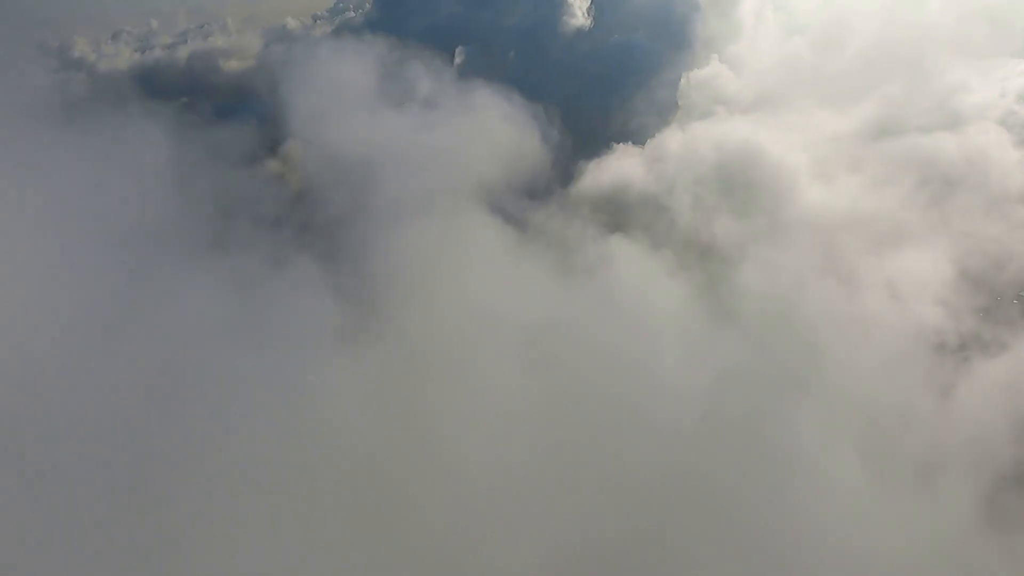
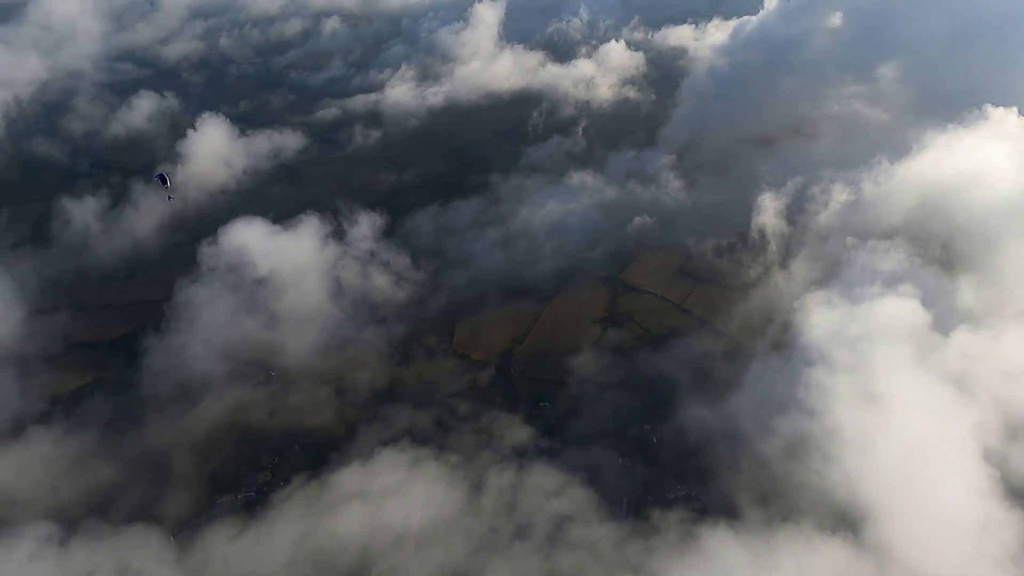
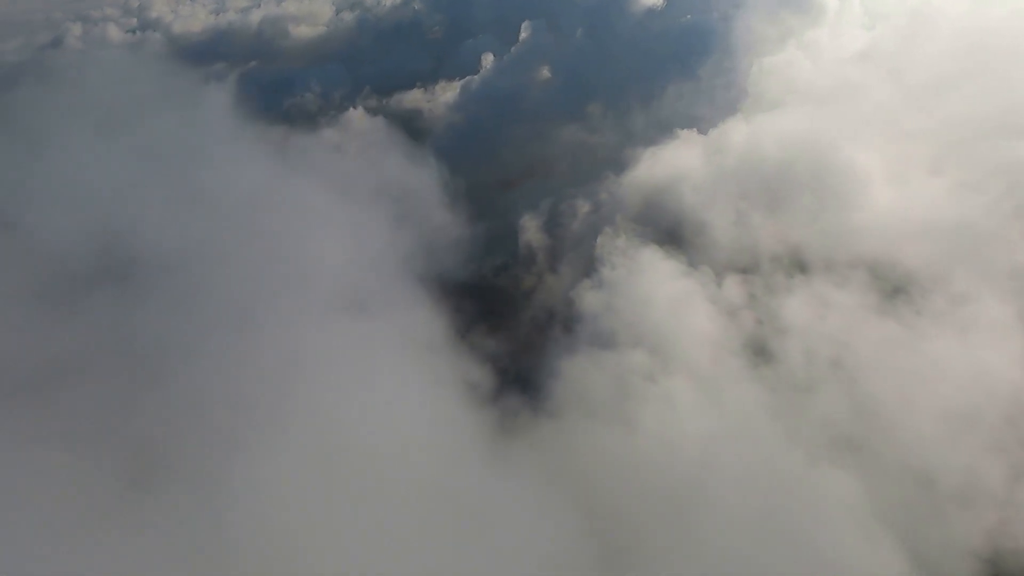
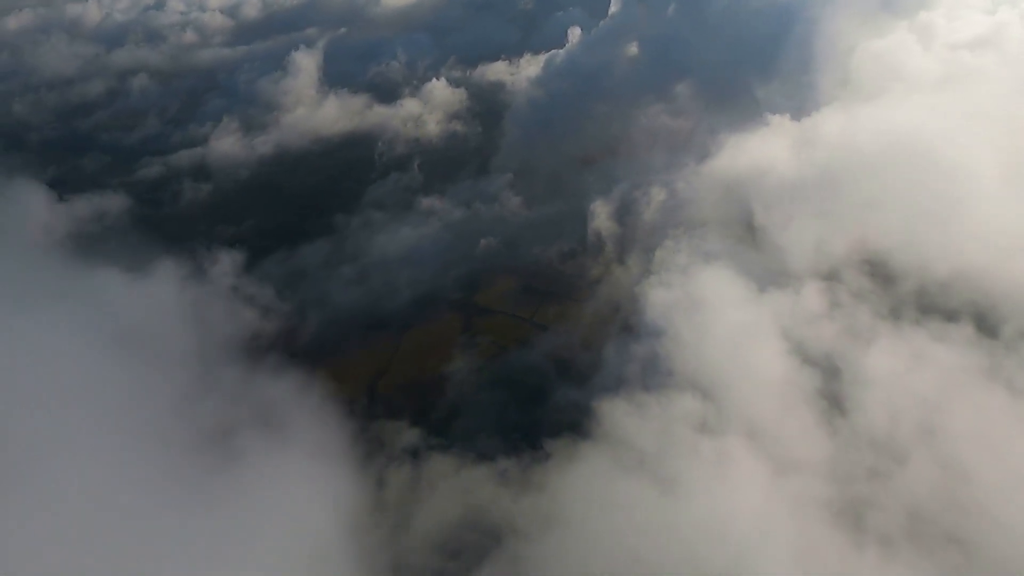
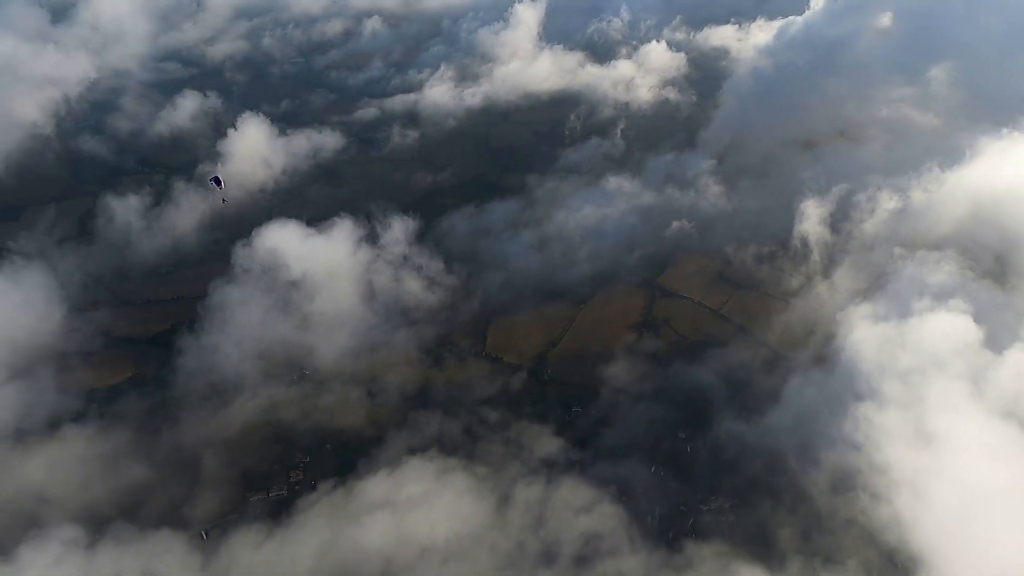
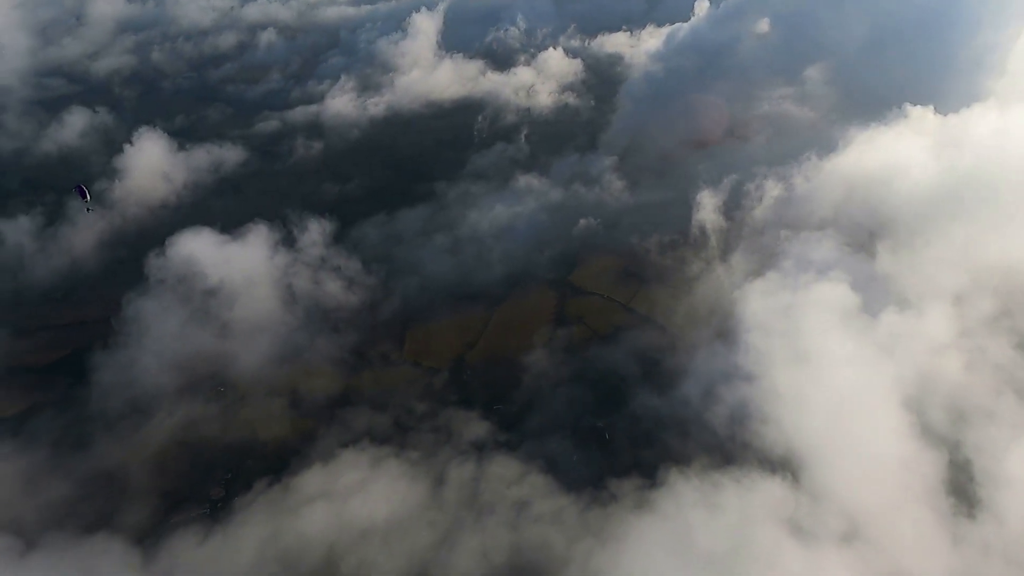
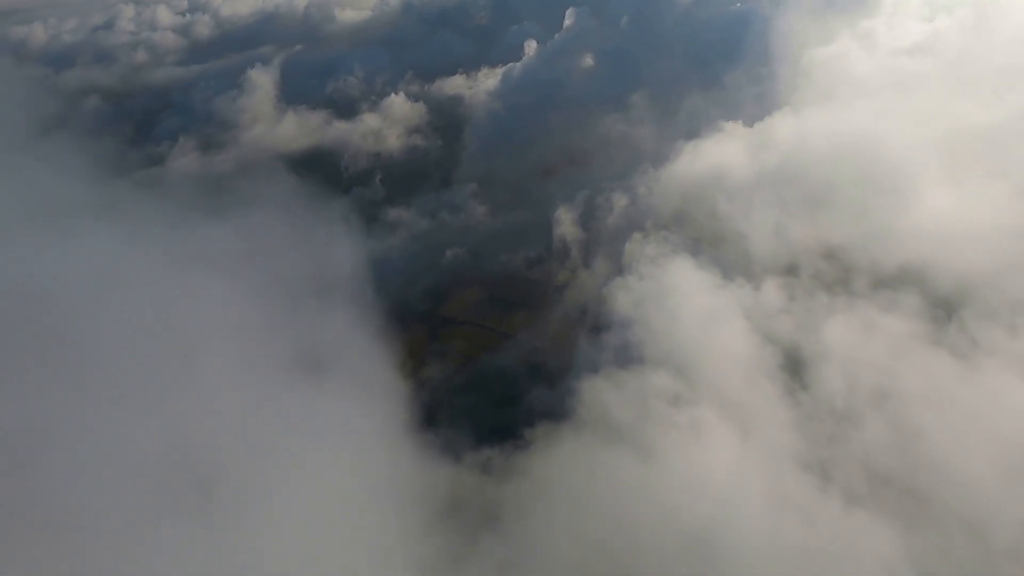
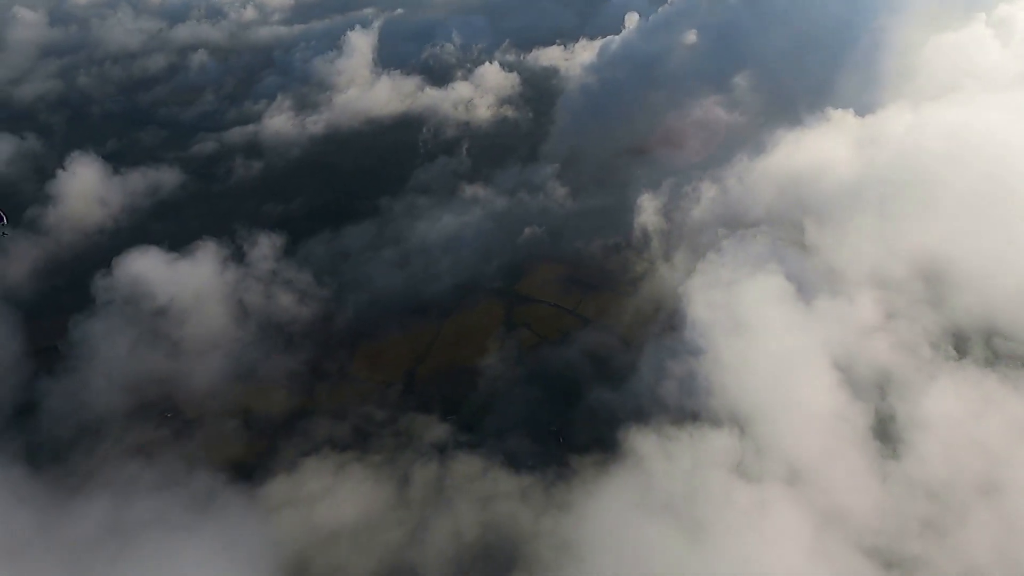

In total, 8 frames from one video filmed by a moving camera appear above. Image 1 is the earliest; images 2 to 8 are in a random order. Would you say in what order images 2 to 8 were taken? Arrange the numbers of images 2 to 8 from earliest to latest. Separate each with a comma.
3, 7, 4, 8, 6, 2, 5
